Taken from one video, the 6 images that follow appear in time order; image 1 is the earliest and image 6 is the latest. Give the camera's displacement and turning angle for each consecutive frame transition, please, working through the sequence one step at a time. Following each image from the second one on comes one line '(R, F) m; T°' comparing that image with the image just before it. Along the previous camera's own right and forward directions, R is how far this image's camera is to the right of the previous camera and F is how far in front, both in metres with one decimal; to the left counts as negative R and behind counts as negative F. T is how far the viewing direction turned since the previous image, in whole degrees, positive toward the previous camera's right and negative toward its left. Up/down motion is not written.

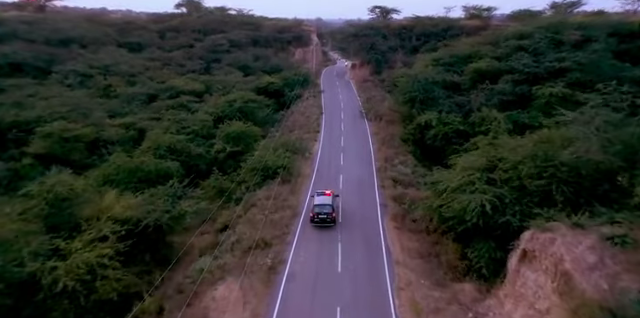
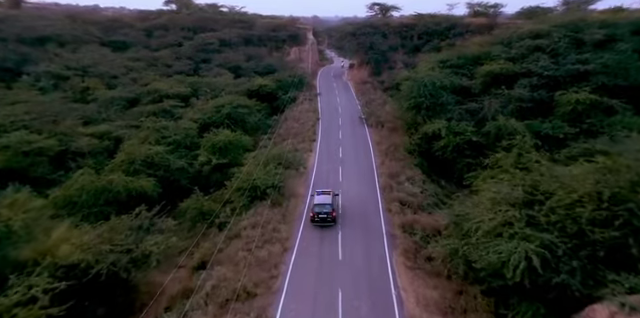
(0.0, +3.3) m; 0°
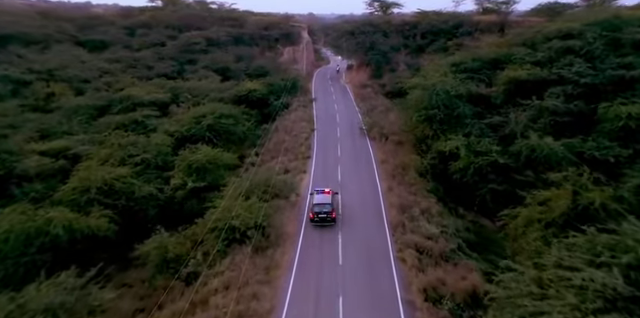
(+0.1, +4.6) m; +1°
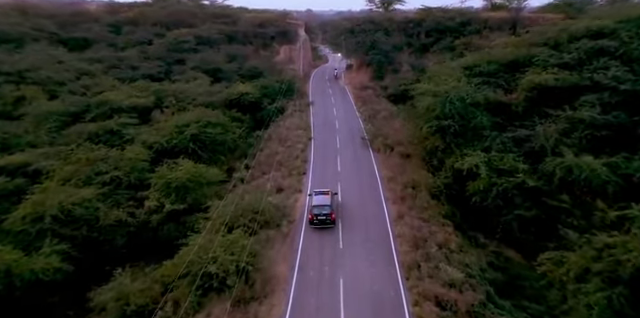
(0.0, +3.3) m; 0°
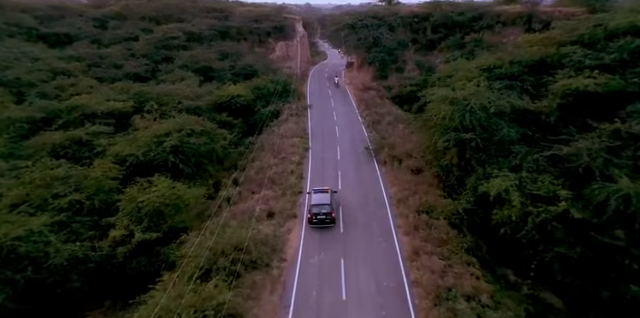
(0.0, +3.4) m; 0°
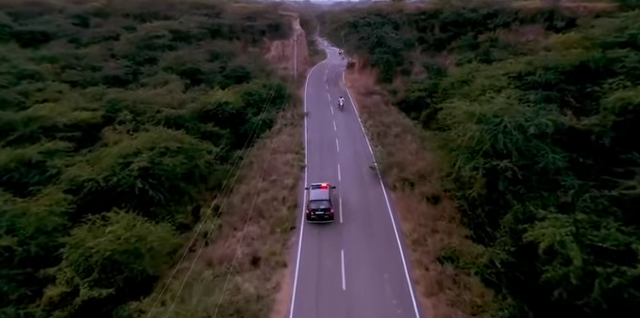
(+0.1, +4.0) m; 0°
